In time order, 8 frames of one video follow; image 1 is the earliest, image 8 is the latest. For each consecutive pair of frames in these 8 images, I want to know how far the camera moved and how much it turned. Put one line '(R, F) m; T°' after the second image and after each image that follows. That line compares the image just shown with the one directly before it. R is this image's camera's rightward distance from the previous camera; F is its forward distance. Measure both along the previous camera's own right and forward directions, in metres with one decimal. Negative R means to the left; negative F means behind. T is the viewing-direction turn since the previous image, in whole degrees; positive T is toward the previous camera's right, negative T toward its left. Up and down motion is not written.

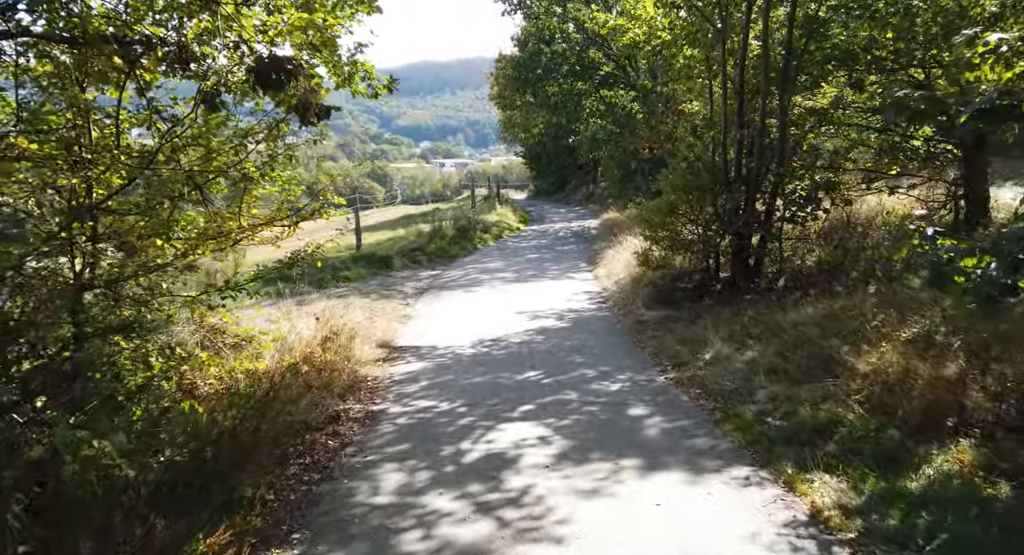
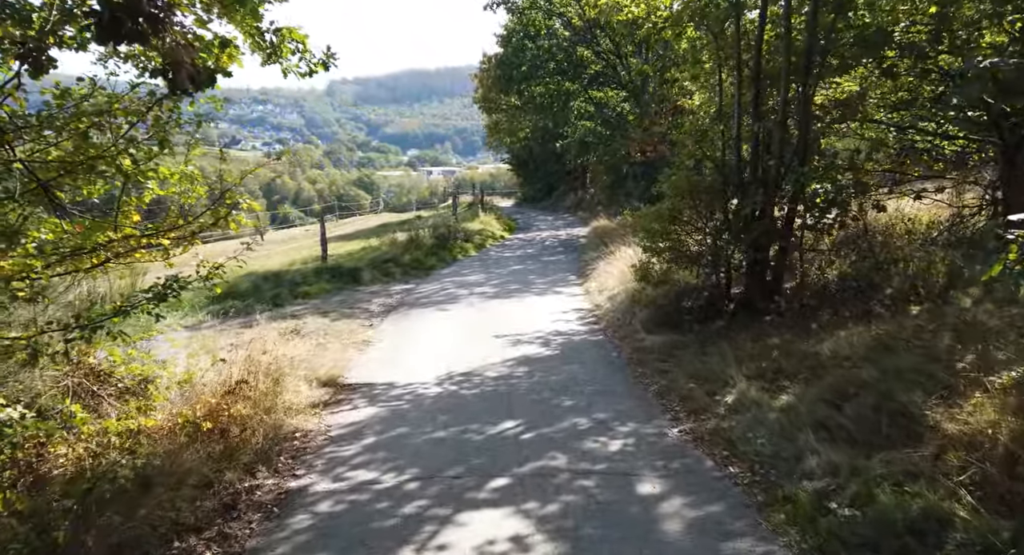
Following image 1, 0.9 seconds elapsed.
(+0.1, +1.6) m; +1°
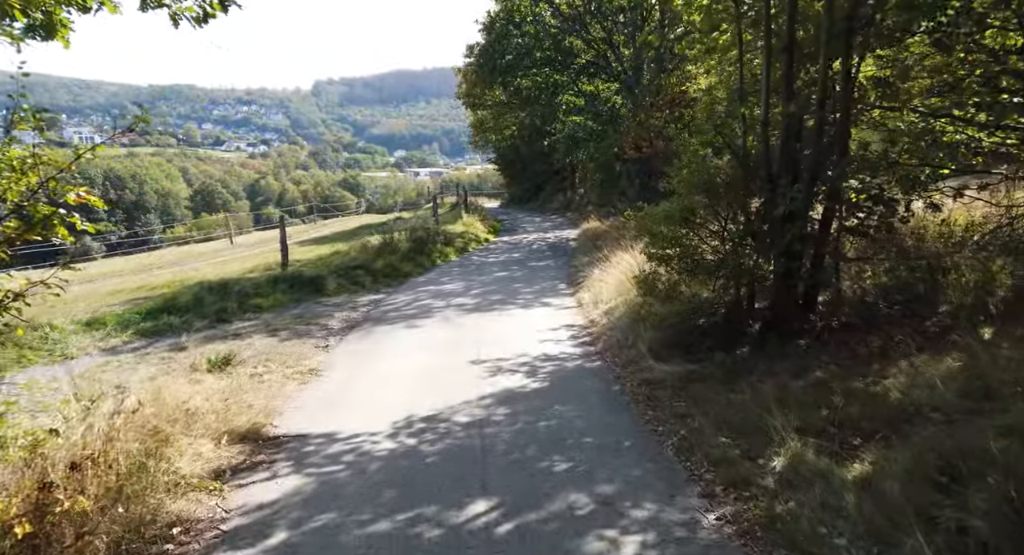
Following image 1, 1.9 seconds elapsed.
(+0.1, +1.7) m; +1°
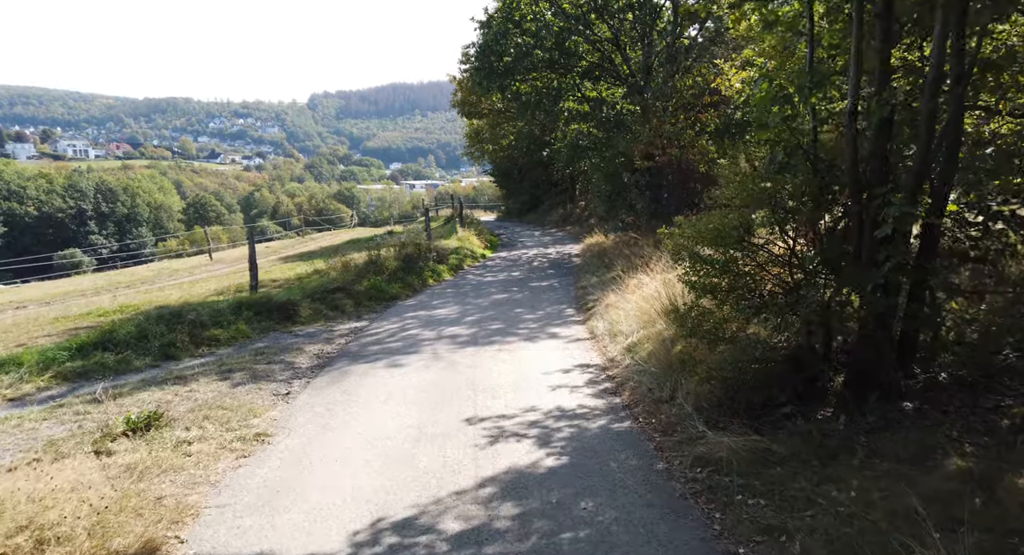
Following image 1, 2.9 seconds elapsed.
(-0.1, +1.8) m; 0°
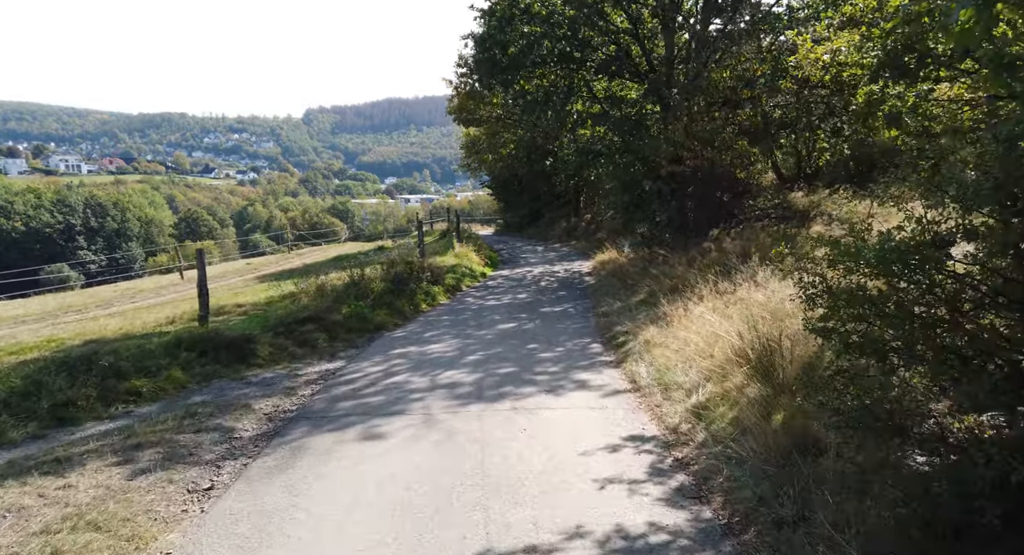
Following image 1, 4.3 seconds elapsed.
(-0.2, +2.5) m; 0°
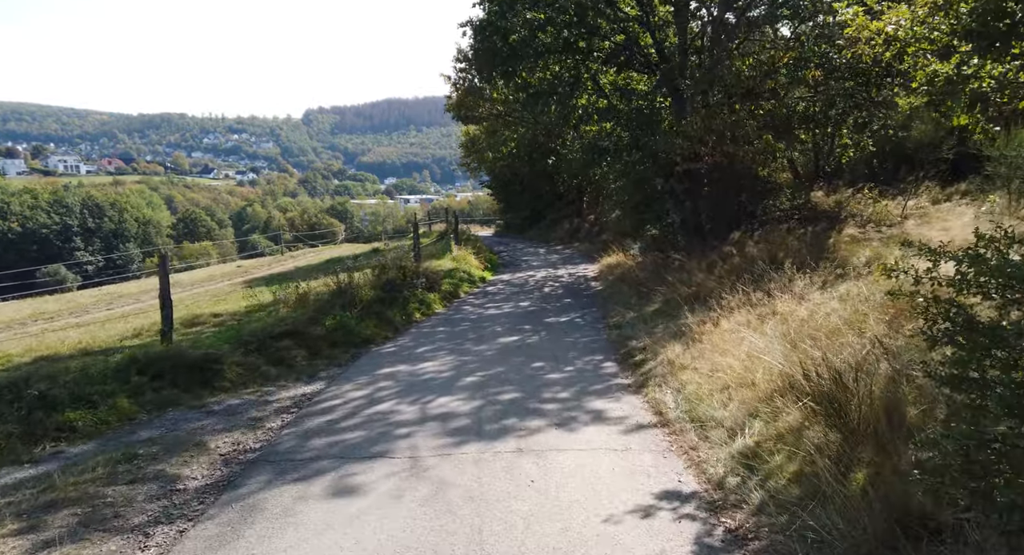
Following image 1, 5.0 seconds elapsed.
(0.0, +1.2) m; 0°
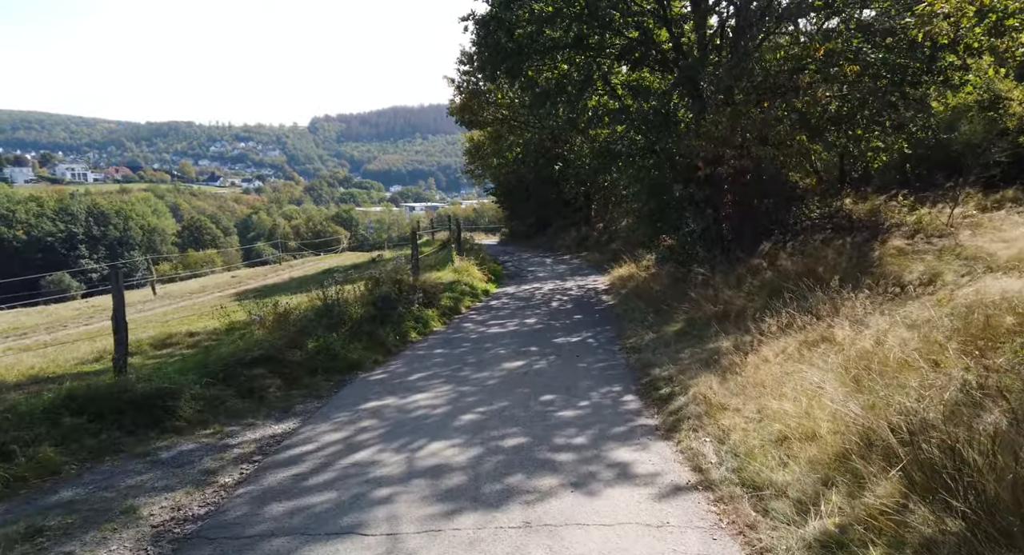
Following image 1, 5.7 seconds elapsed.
(0.0, +1.3) m; 0°
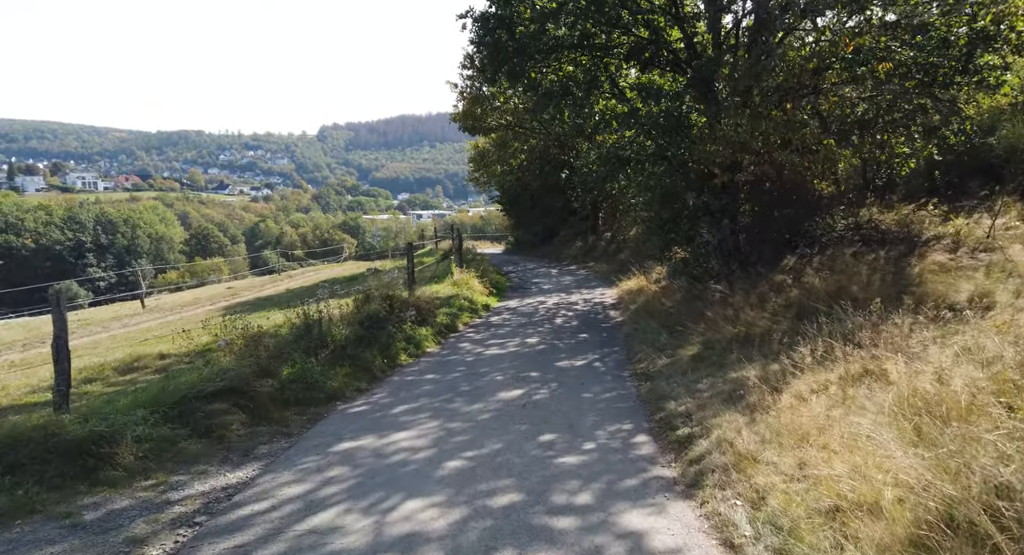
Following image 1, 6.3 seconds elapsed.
(+0.1, +1.0) m; -1°
